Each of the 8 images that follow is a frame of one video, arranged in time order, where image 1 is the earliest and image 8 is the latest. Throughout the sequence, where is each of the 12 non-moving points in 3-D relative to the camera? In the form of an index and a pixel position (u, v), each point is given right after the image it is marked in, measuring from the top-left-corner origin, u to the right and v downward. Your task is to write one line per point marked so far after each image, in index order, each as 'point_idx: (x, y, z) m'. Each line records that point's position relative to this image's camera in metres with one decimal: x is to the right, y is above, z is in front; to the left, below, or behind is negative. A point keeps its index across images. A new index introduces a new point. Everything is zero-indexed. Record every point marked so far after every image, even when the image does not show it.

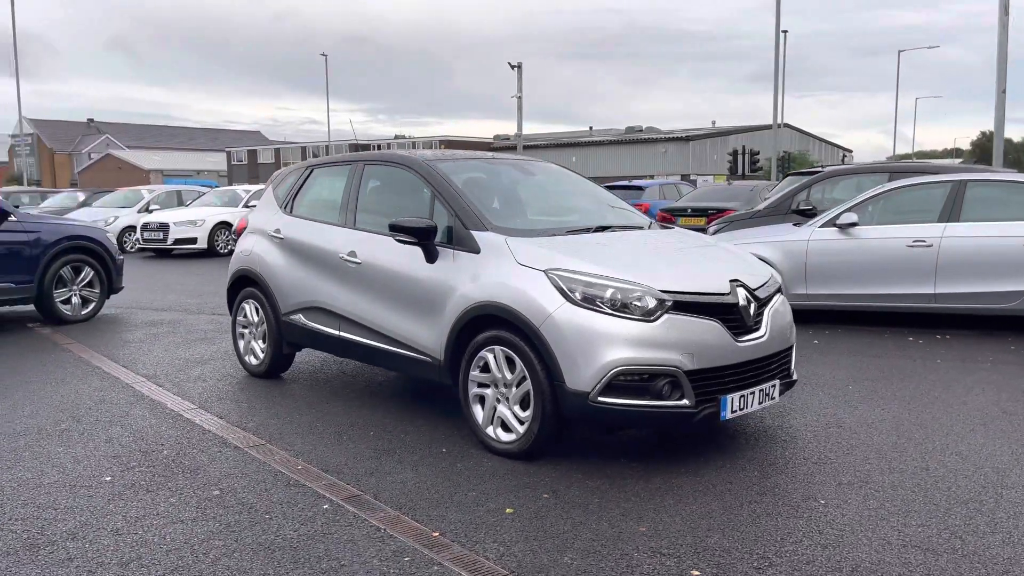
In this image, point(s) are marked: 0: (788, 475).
0: (+1.3, -0.9, +4.0) m
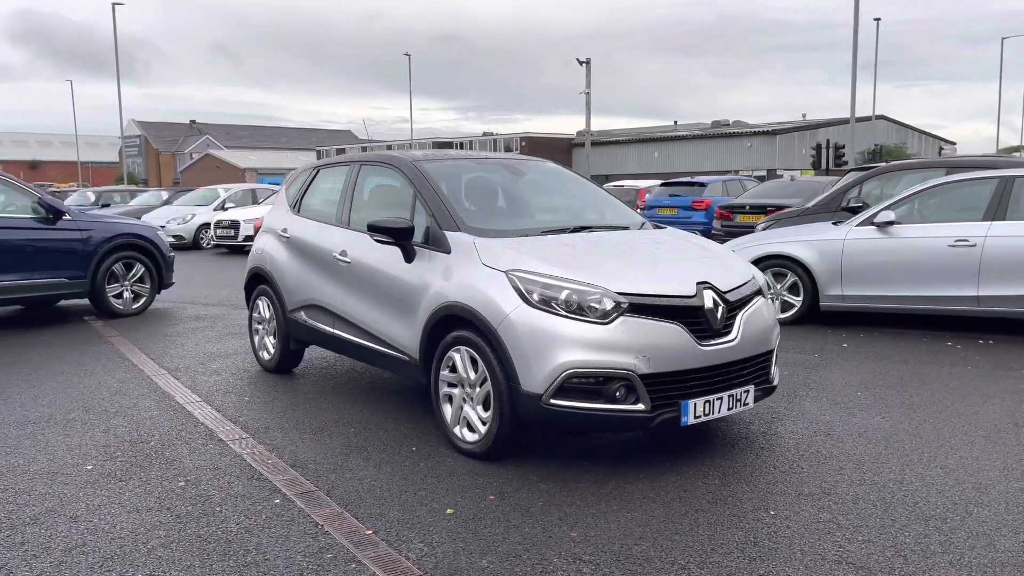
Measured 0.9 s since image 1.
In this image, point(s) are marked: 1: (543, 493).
0: (+1.1, -0.9, +3.9) m
1: (+0.1, -1.0, +3.8) m
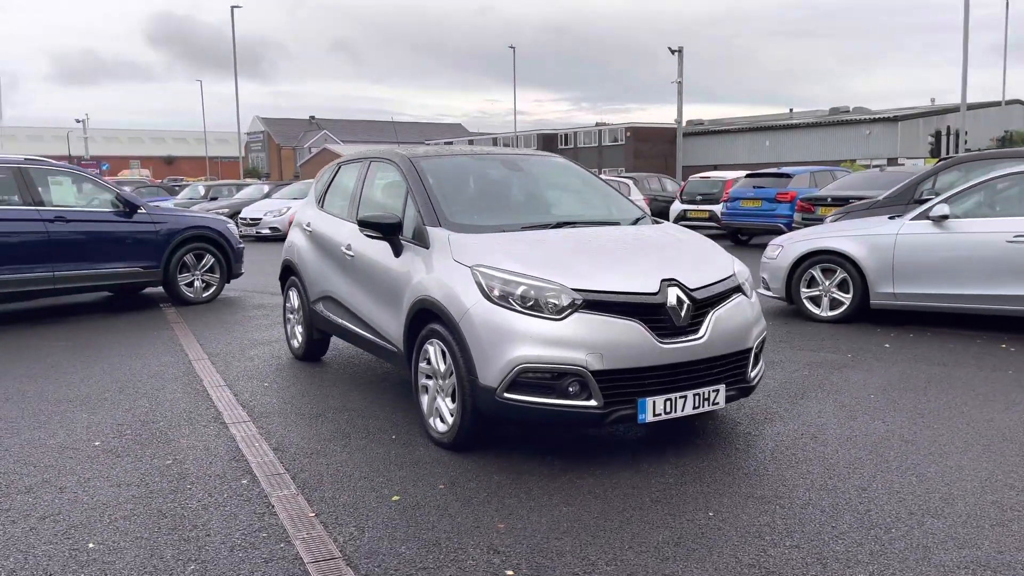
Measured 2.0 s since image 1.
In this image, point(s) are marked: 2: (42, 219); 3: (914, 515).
0: (+0.9, -0.9, +3.9) m
1: (-0.1, -0.9, +3.9) m
2: (-5.1, +0.8, +9.0) m
3: (+1.7, -1.0, +3.4) m
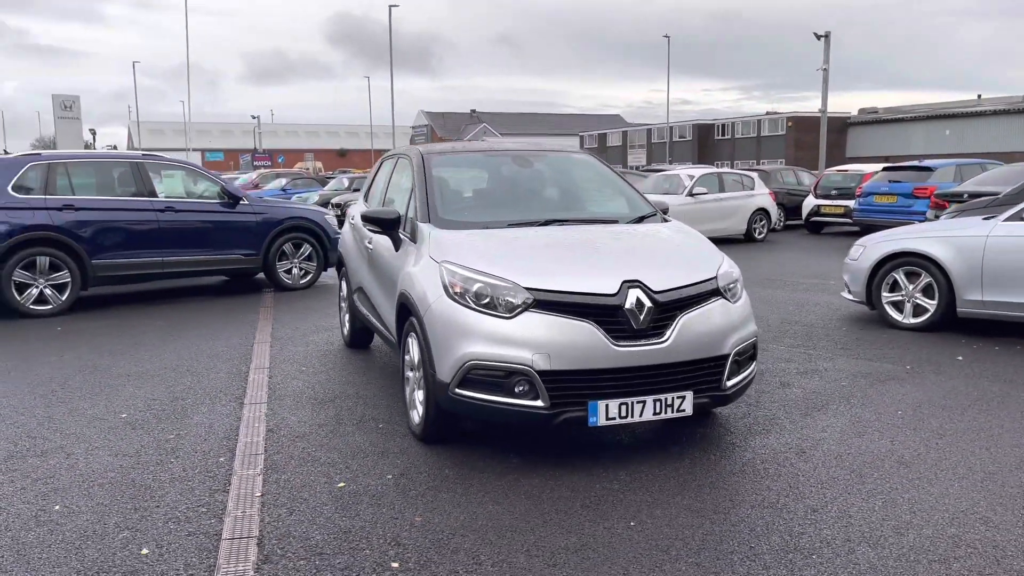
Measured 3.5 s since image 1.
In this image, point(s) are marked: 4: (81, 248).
0: (+0.6, -0.9, +3.7) m
1: (-0.4, -0.9, +3.9) m
2: (-4.3, +1.0, +9.9) m
3: (+1.3, -1.0, +3.2) m
4: (-4.9, +0.5, +9.4) m
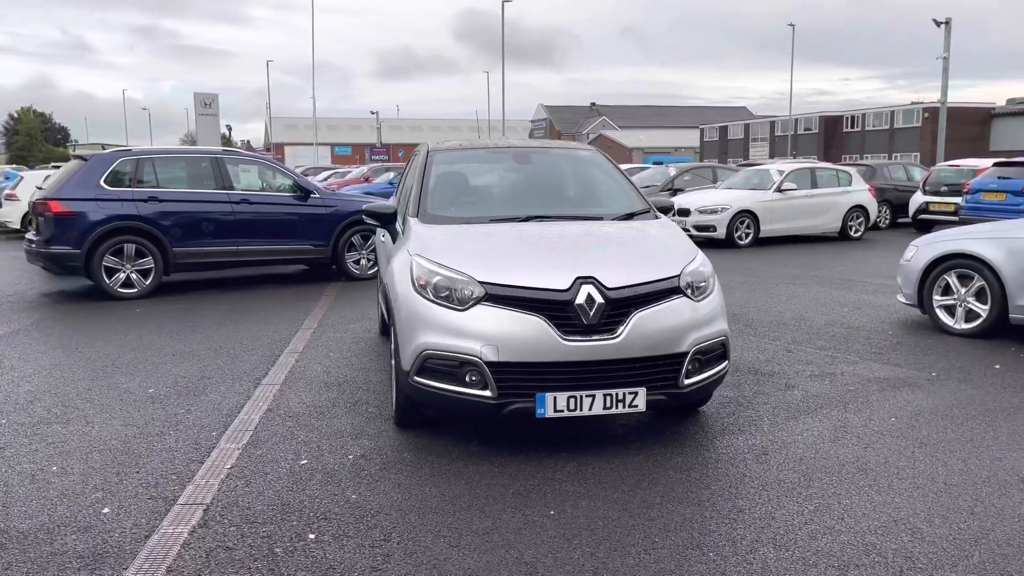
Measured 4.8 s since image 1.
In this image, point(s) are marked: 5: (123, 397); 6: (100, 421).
0: (+0.3, -0.9, +3.8) m
1: (-0.6, -0.9, +4.1) m
2: (-3.6, +1.1, +10.6) m
3: (+0.9, -1.0, +3.2) m
4: (-4.3, +0.6, +10.2) m
5: (-2.6, -0.7, +5.5) m
6: (-2.5, -0.8, +4.9) m
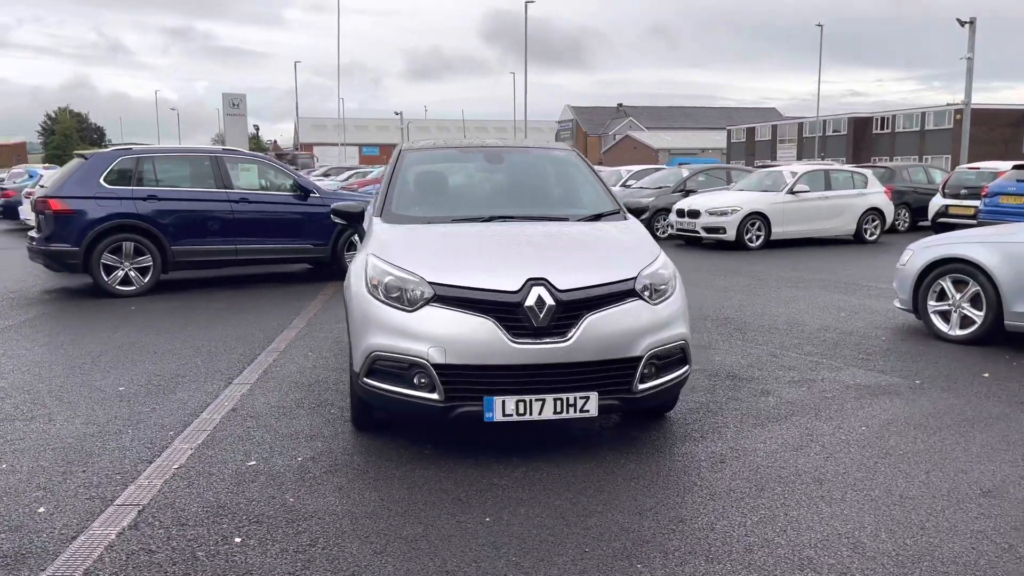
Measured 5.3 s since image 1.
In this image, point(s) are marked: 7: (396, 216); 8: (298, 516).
0: (+0.1, -0.9, +3.7) m
1: (-0.9, -0.9, +4.1) m
2: (-3.7, +1.1, +10.7) m
3: (+0.7, -1.0, +3.1) m
4: (-4.4, +0.7, +10.3) m
5: (-2.8, -0.7, +5.5) m
6: (-2.7, -0.8, +4.9) m
7: (-0.7, +0.4, +5.0) m
8: (-0.9, -1.0, +3.5) m
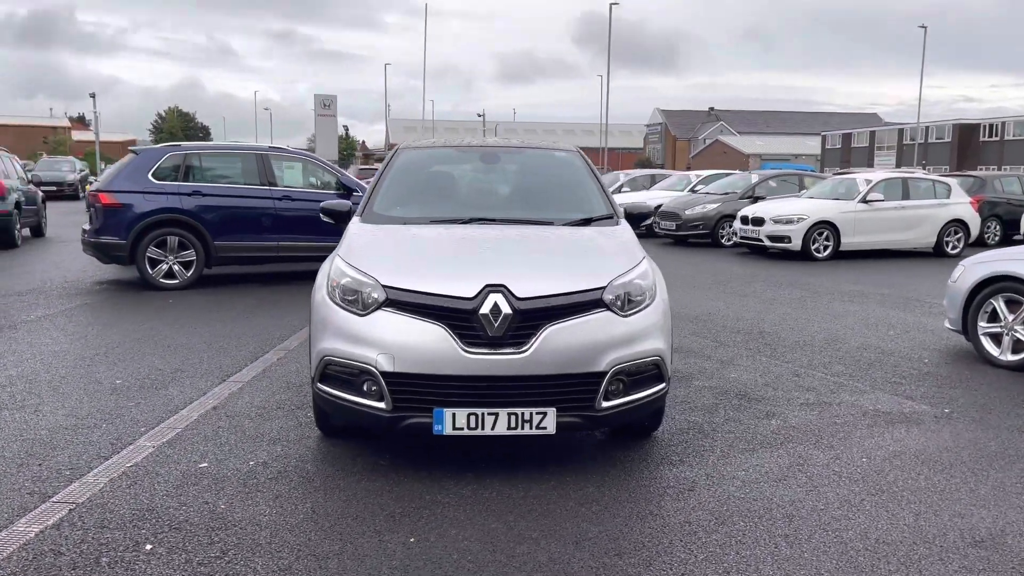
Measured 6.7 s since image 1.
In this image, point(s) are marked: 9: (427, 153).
0: (-0.2, -1.0, +3.5) m
1: (-1.1, -0.9, +4.0) m
2: (-3.1, +1.2, +10.8) m
3: (+0.3, -1.1, +2.8) m
4: (-3.9, +0.7, +10.5) m
5: (-2.8, -0.7, +5.5) m
6: (-2.8, -0.7, +5.0) m
7: (-0.8, +0.4, +4.8) m
8: (-1.2, -1.0, +3.4) m
9: (-0.5, +0.9, +5.5) m
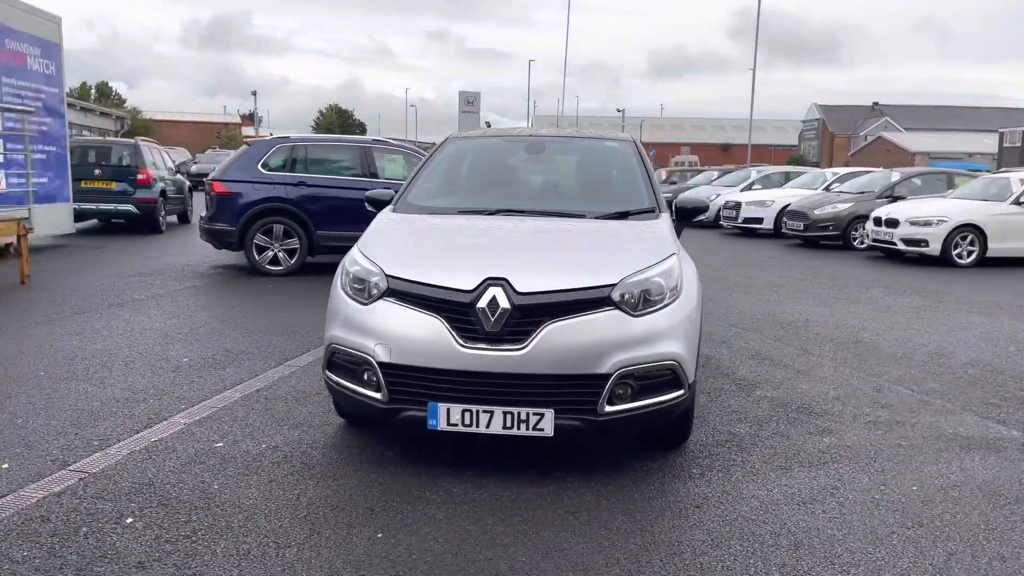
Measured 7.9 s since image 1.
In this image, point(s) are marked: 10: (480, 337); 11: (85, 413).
0: (-0.3, -0.9, +3.4) m
1: (-1.0, -0.8, +4.0) m
2: (-1.9, +1.3, +11.0) m
3: (+0.1, -1.0, +2.6) m
4: (-2.7, +0.9, +10.9) m
5: (-2.5, -0.5, +5.8) m
6: (-2.6, -0.6, +5.3) m
7: (-0.6, +0.5, +4.8) m
8: (-1.3, -0.9, +3.4) m
9: (-0.2, +0.9, +5.4) m
10: (-0.1, -0.2, +3.6) m
11: (-2.4, -0.7, +4.6) m
